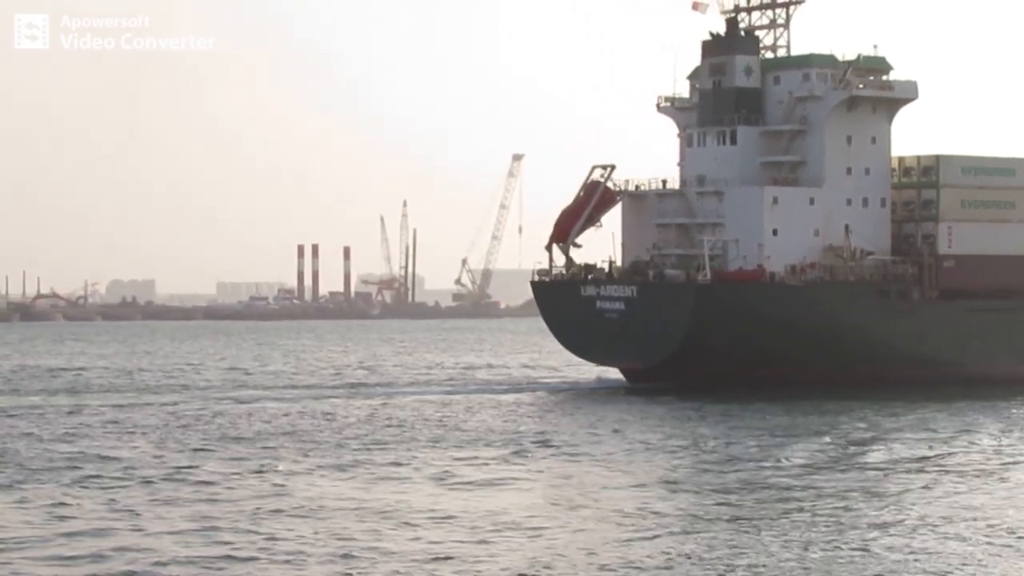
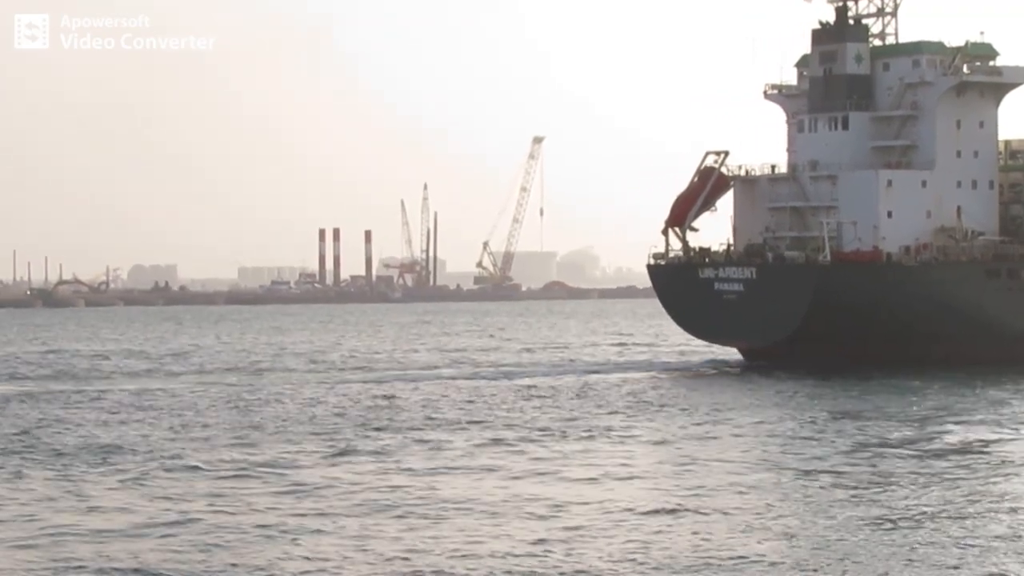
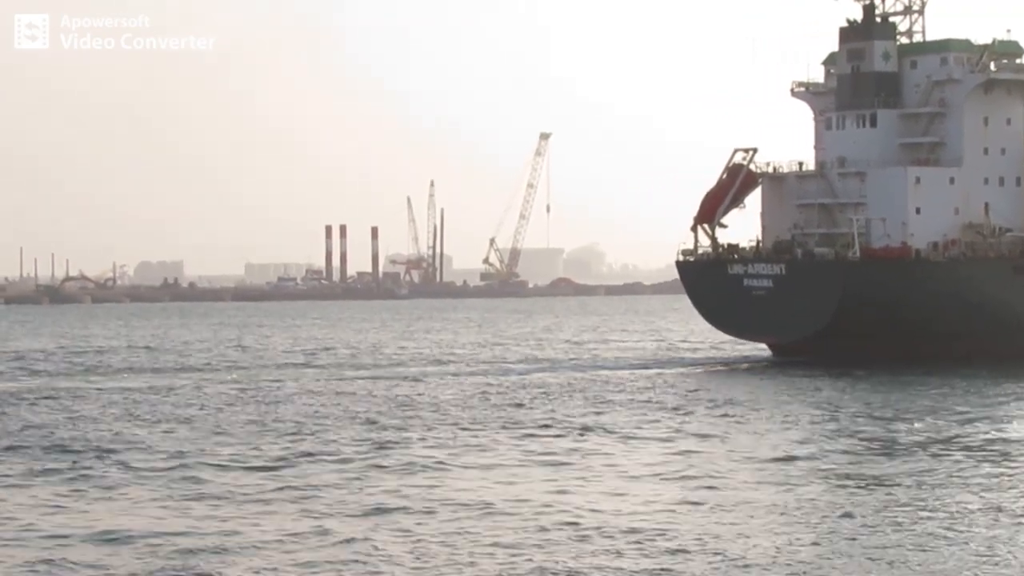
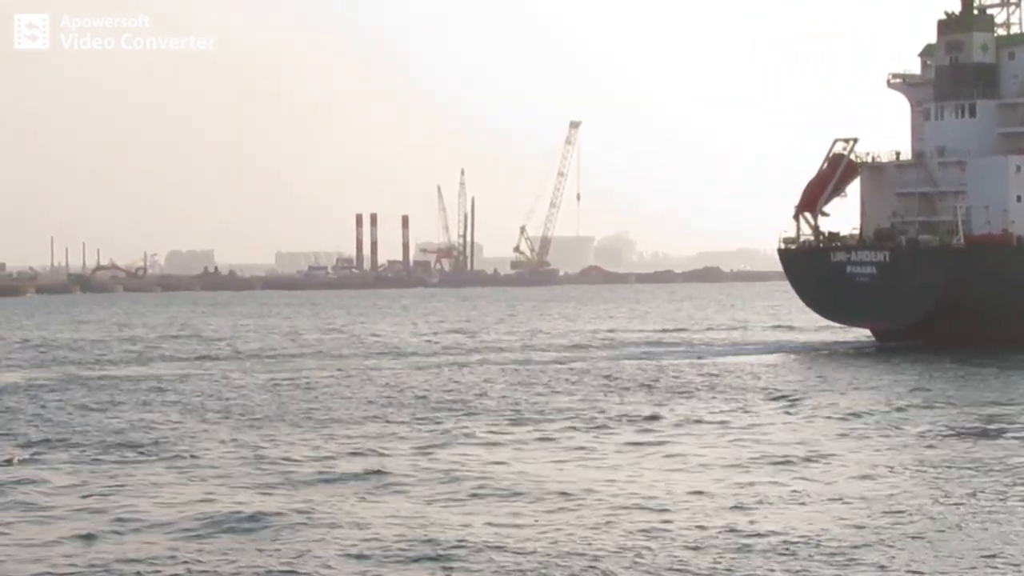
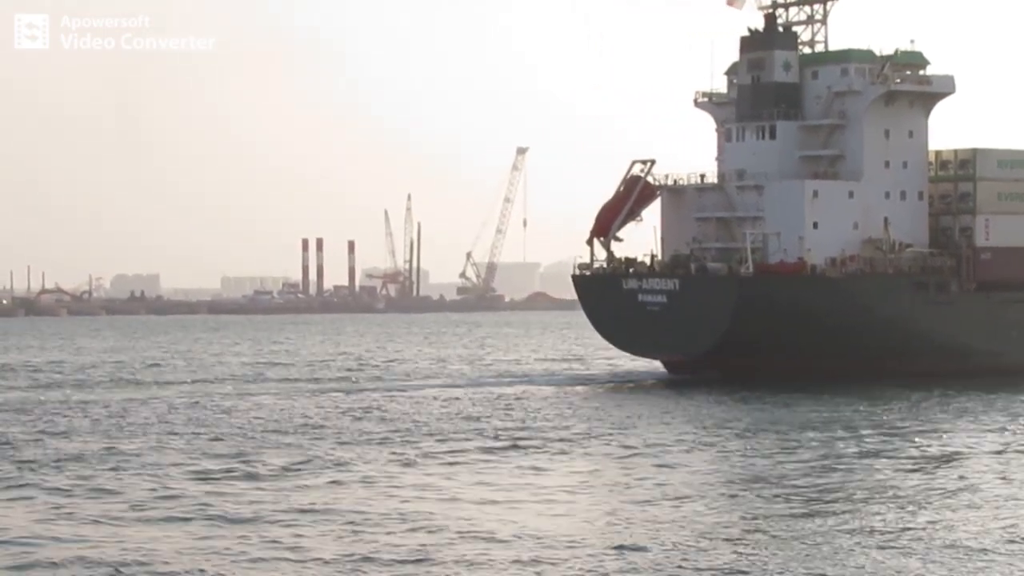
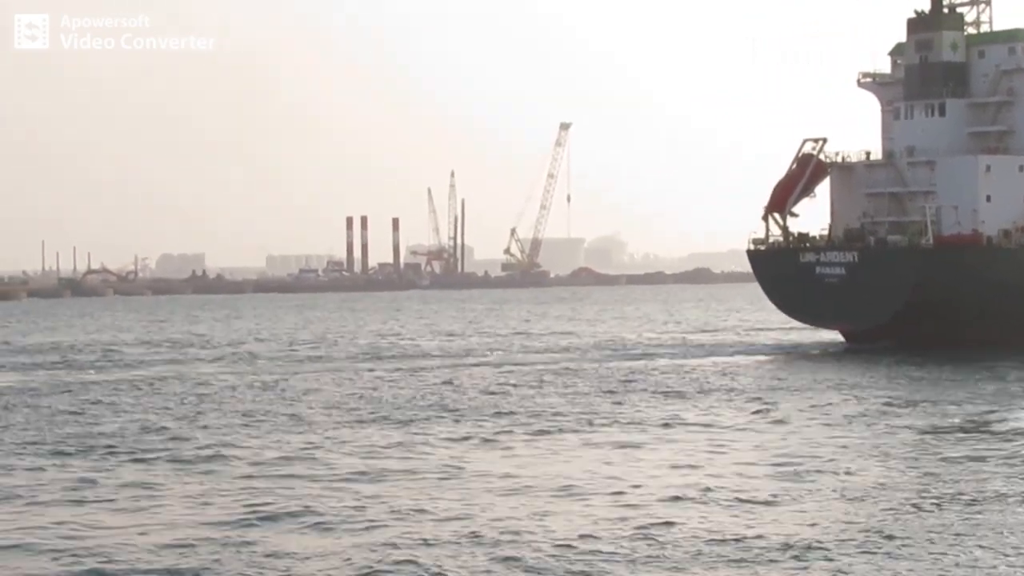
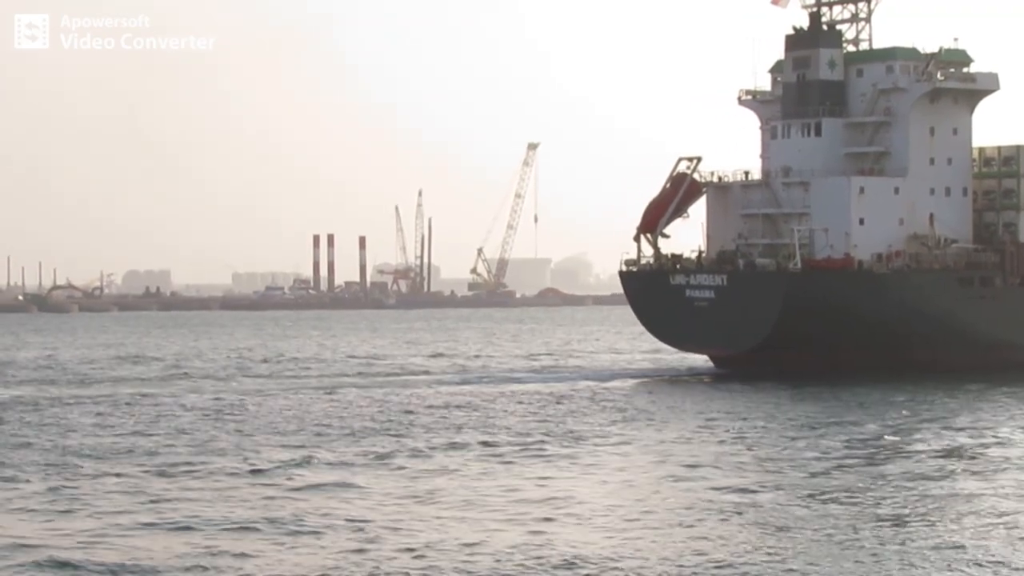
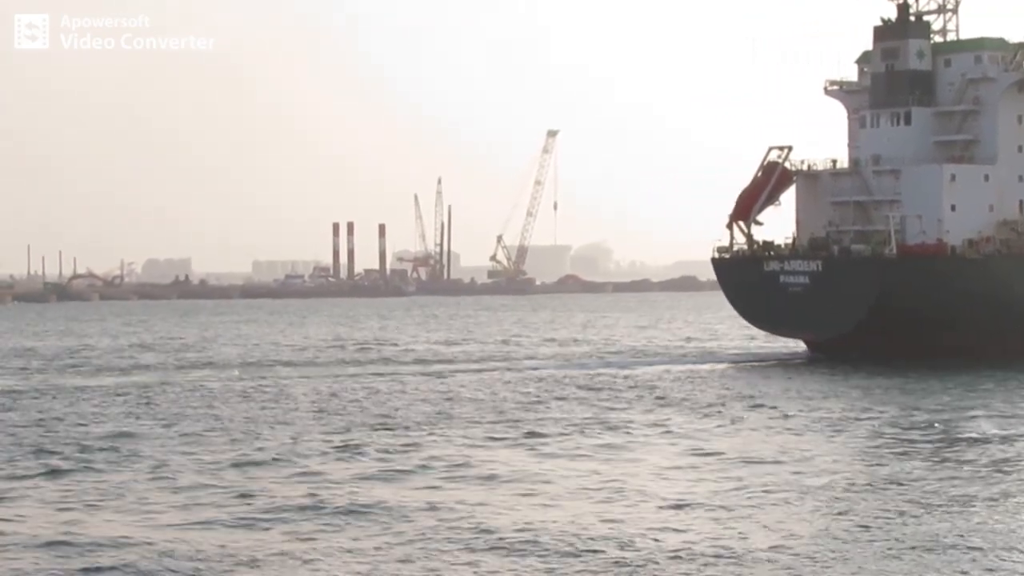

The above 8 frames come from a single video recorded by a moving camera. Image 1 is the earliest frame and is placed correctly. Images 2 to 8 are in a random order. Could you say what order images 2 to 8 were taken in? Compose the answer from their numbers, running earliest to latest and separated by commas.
5, 7, 2, 3, 8, 6, 4
